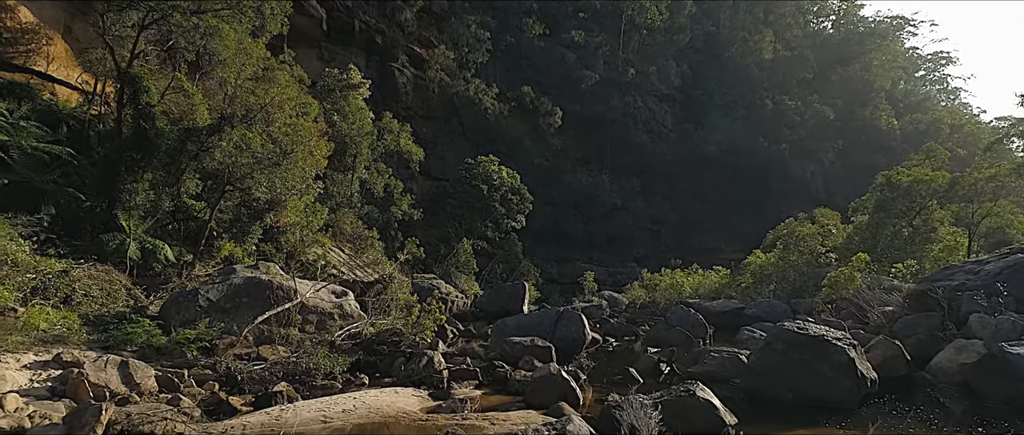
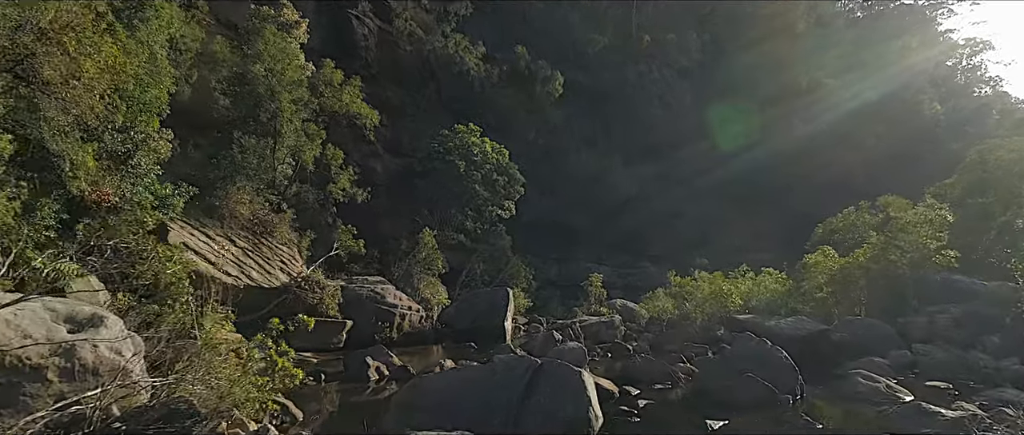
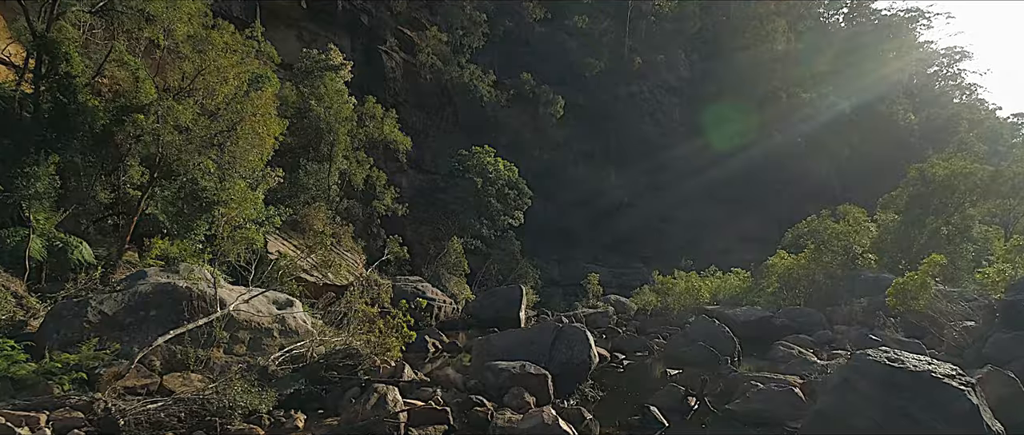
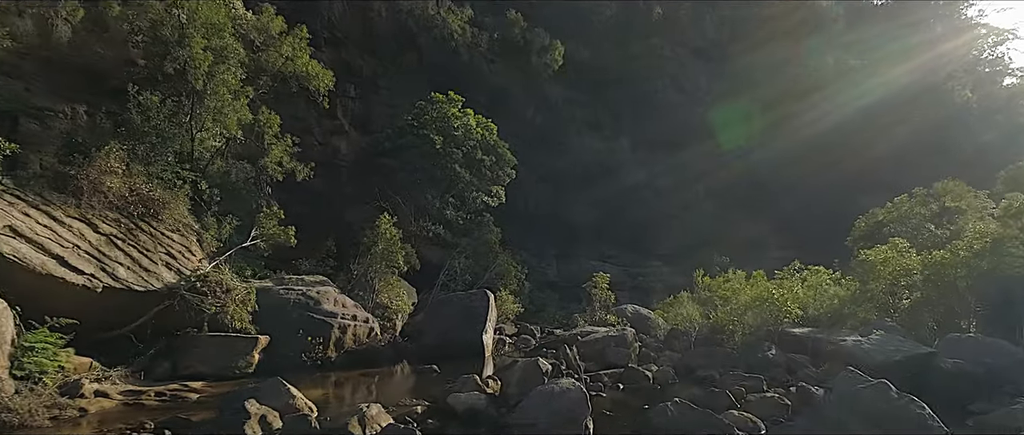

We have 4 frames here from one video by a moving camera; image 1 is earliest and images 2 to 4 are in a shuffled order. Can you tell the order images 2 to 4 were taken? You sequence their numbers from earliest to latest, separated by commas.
3, 2, 4
